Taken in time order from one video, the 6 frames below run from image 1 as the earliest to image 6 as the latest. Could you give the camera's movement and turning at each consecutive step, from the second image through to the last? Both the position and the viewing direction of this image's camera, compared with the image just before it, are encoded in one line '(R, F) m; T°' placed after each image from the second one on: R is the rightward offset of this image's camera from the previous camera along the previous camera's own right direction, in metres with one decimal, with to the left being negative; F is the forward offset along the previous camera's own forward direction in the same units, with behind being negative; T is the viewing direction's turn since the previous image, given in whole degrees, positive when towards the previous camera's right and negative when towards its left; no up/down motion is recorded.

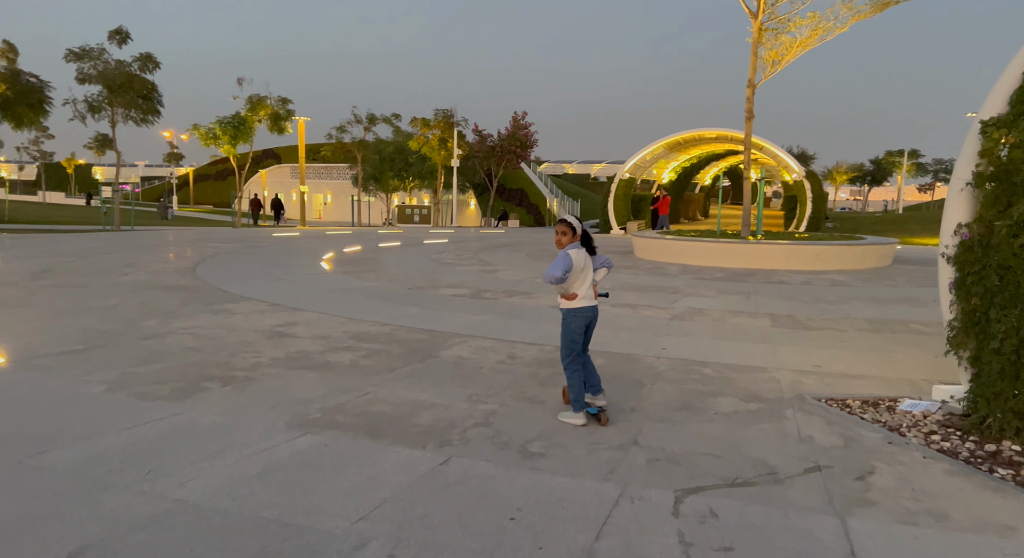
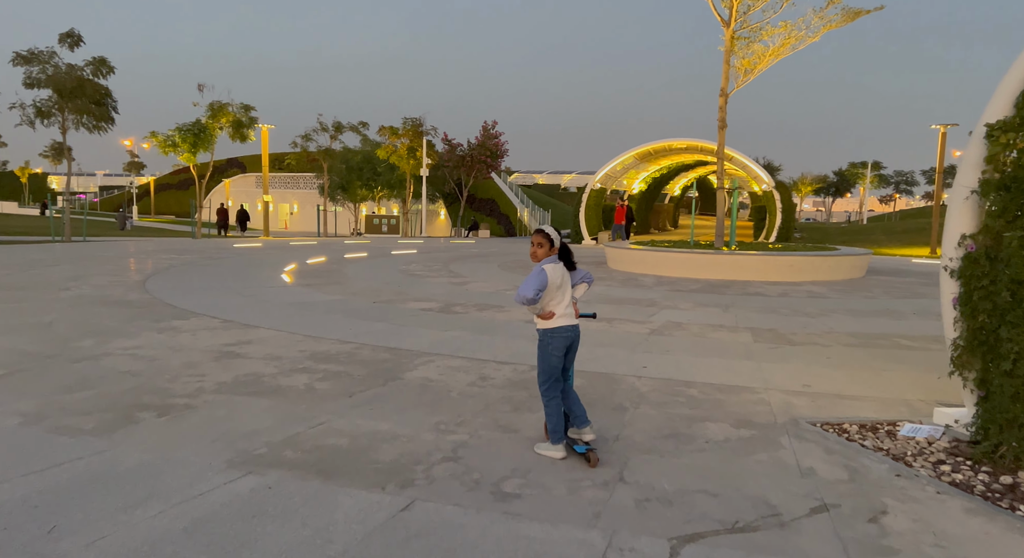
(0.0, +0.5) m; +2°
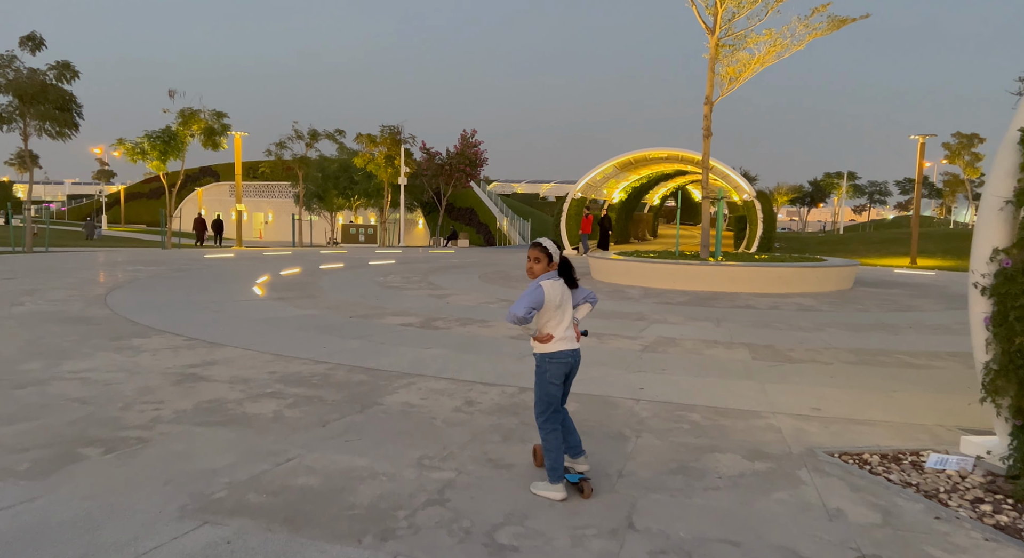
(-0.1, +0.4) m; +2°
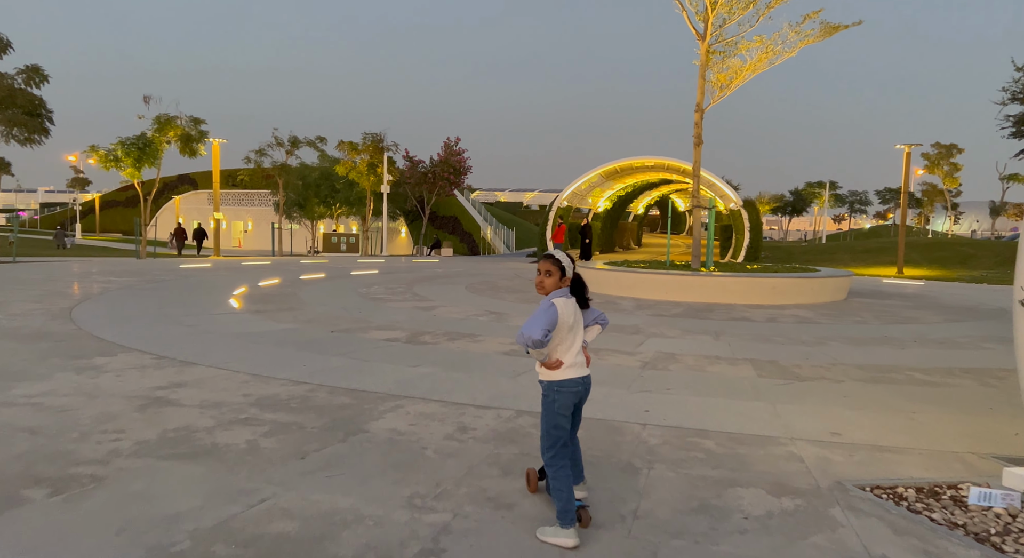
(-0.1, +0.4) m; +1°
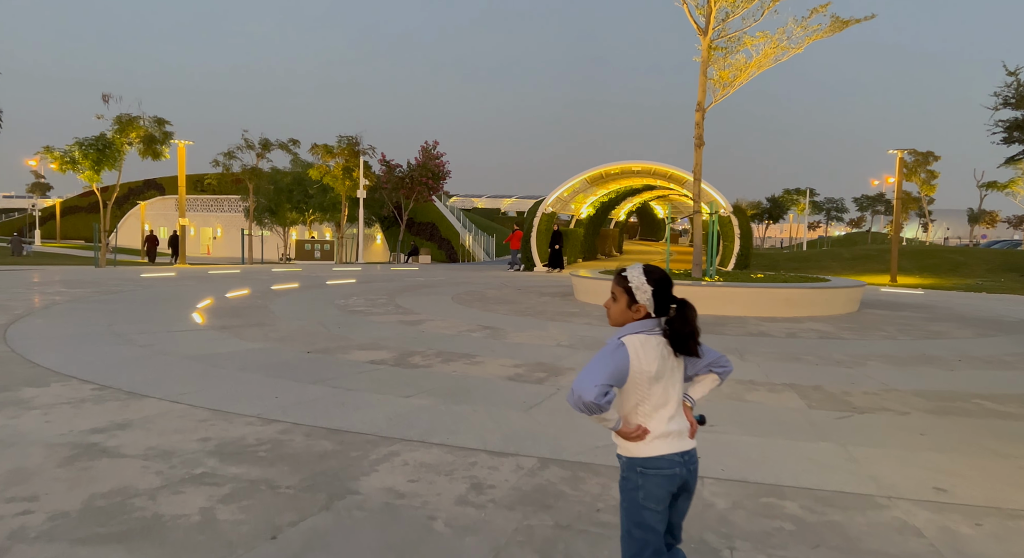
(-0.3, +1.0) m; +2°
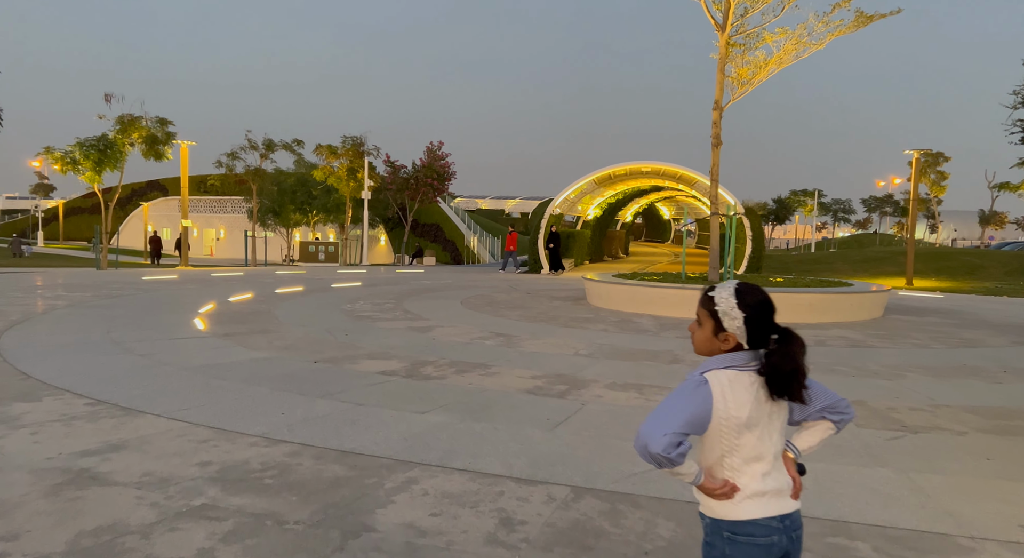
(-0.2, +0.4) m; 0°
